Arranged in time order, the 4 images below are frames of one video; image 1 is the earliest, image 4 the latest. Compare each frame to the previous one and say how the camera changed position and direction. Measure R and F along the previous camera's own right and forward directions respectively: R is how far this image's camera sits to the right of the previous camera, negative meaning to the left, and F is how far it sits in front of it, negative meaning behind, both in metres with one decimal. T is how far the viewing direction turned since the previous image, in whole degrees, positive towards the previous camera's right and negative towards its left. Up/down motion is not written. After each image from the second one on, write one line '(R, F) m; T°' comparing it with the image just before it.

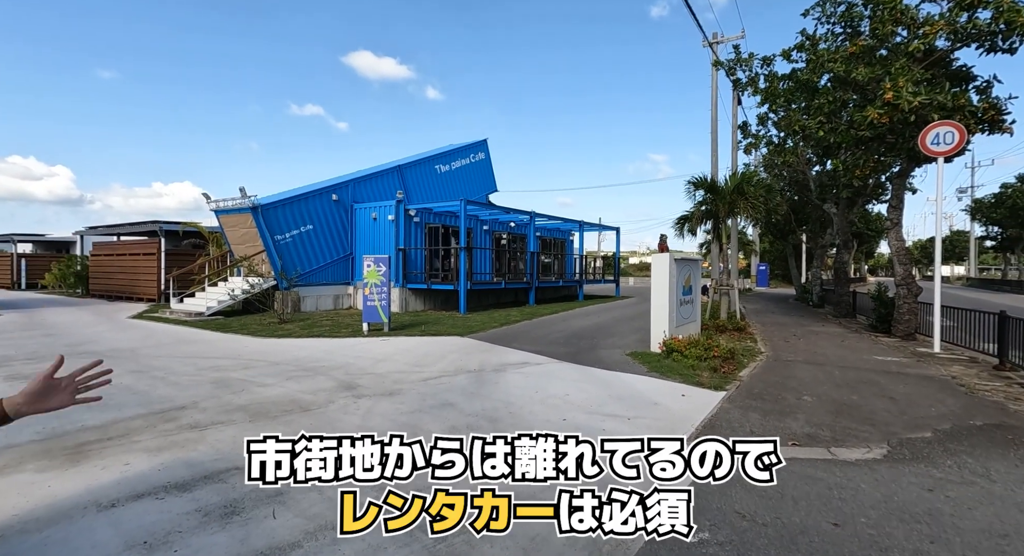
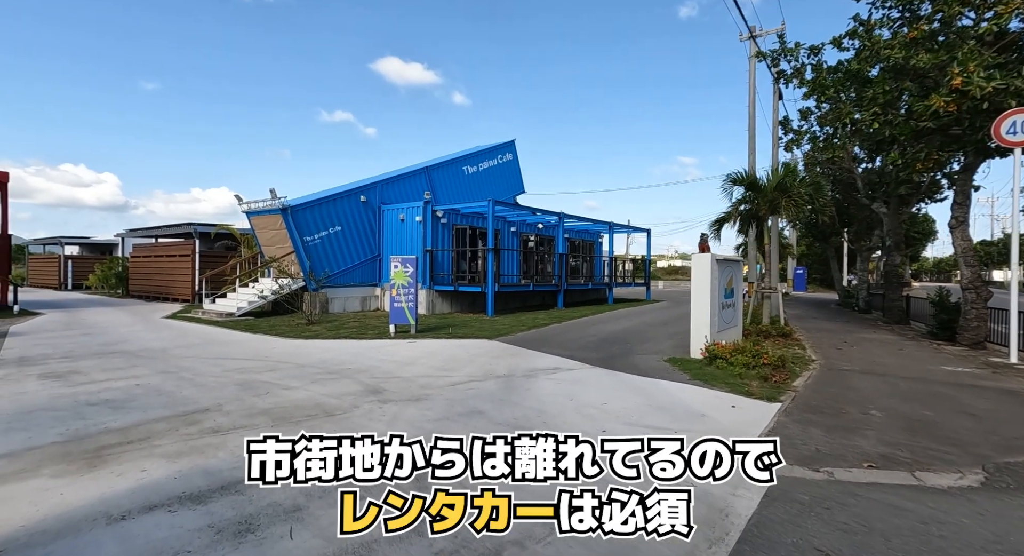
(-0.1, +0.4) m; -3°
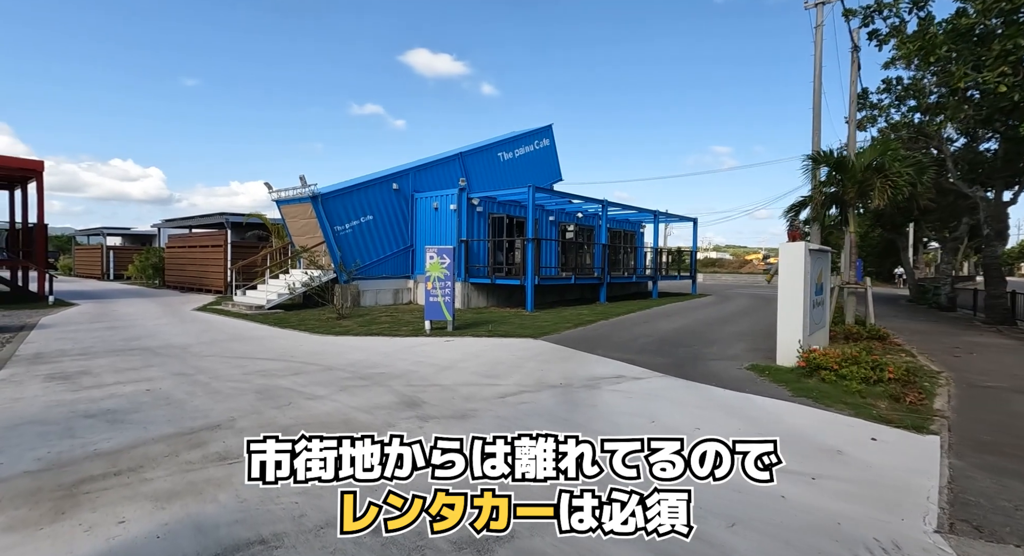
(-0.4, +1.1) m; -3°
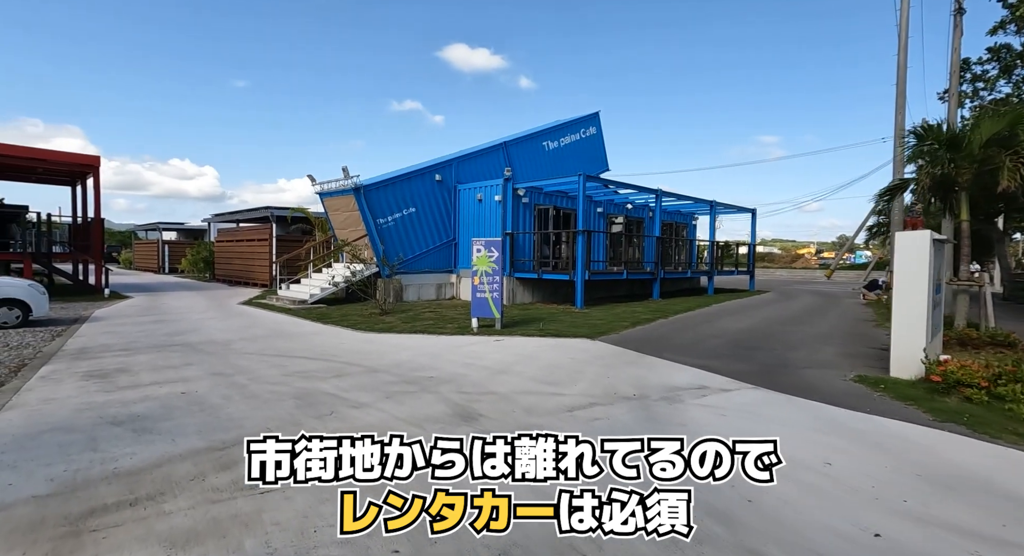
(-0.3, +0.8) m; -4°
